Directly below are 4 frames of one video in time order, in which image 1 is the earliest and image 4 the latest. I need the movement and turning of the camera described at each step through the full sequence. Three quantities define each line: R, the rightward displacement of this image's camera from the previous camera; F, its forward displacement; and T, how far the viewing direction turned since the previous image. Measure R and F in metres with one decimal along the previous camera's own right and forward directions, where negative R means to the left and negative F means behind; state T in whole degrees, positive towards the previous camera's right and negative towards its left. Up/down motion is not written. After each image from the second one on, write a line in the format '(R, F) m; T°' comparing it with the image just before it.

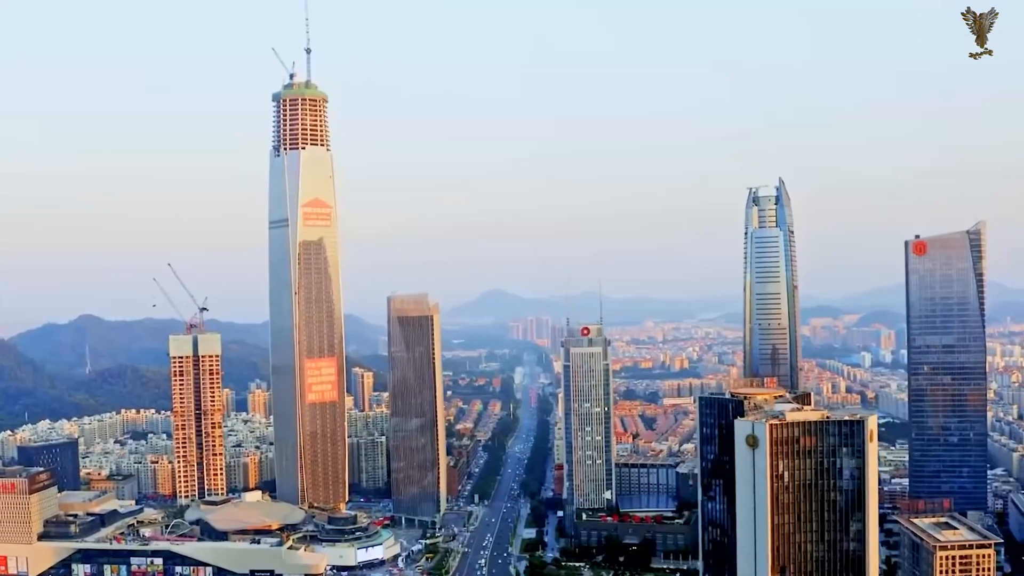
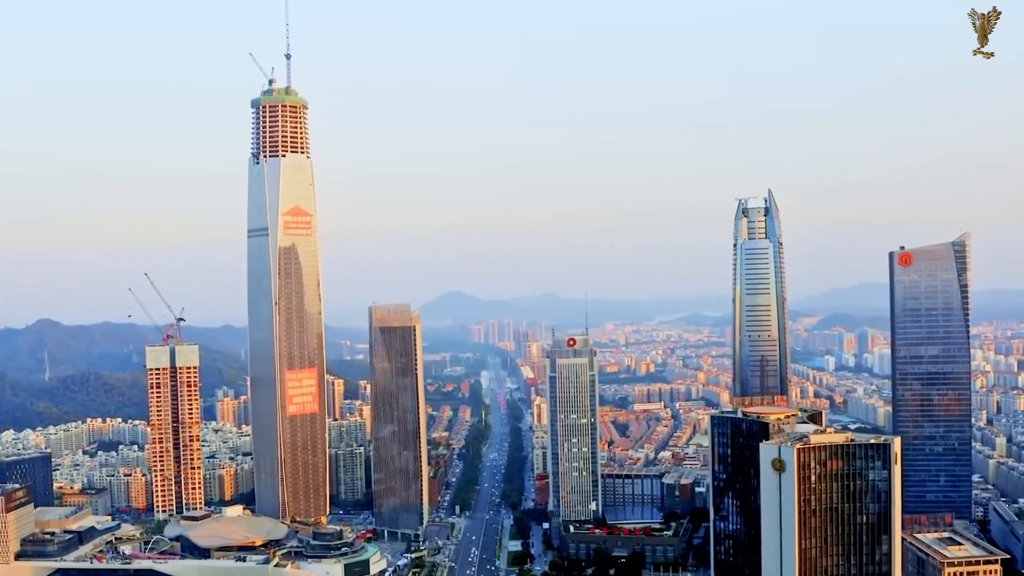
(+0.1, +0.7) m; +1°
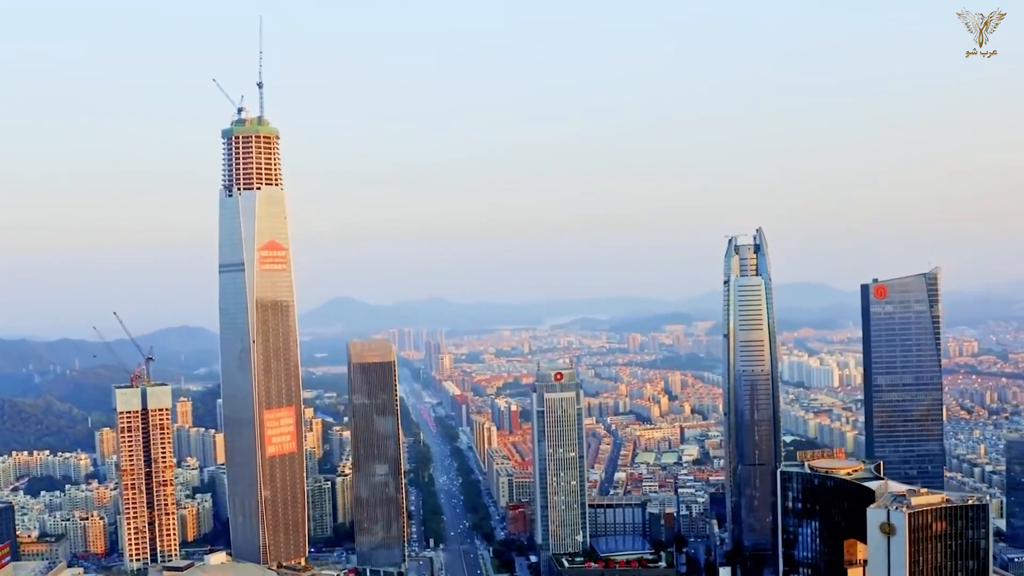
(+0.1, +1.1) m; +1°
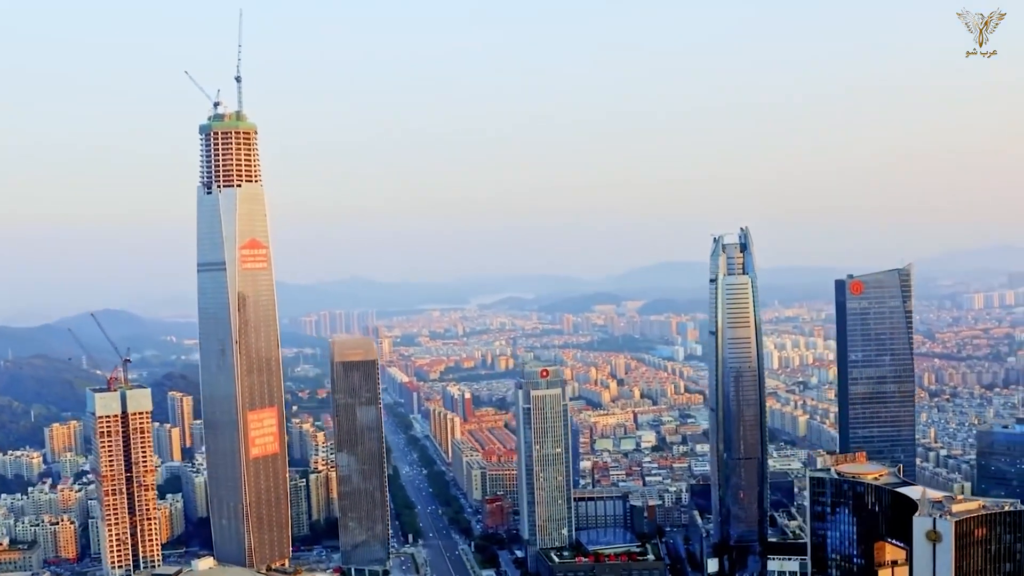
(+0.1, +0.6) m; +1°
